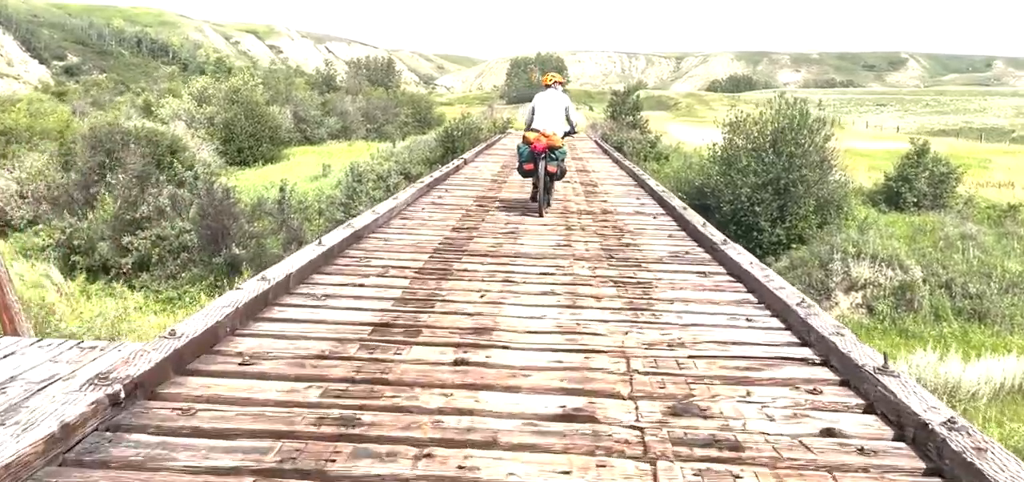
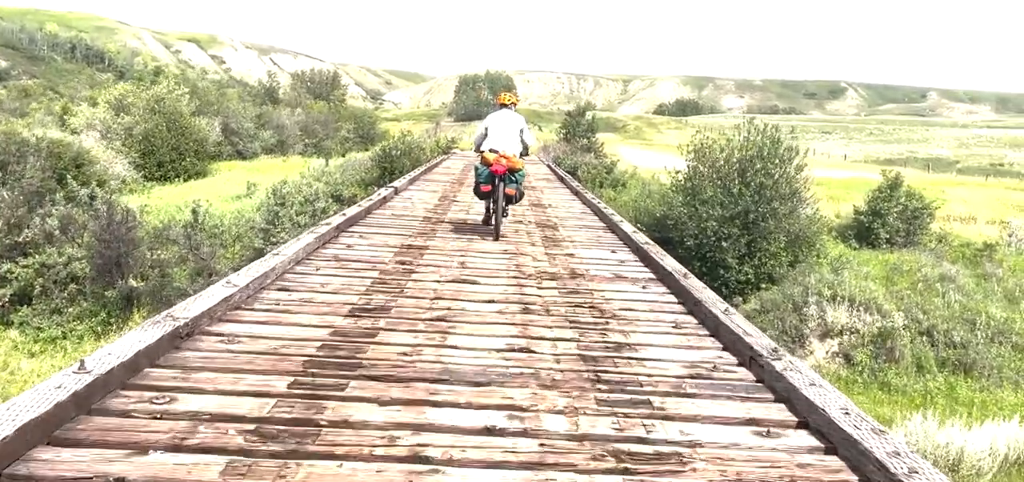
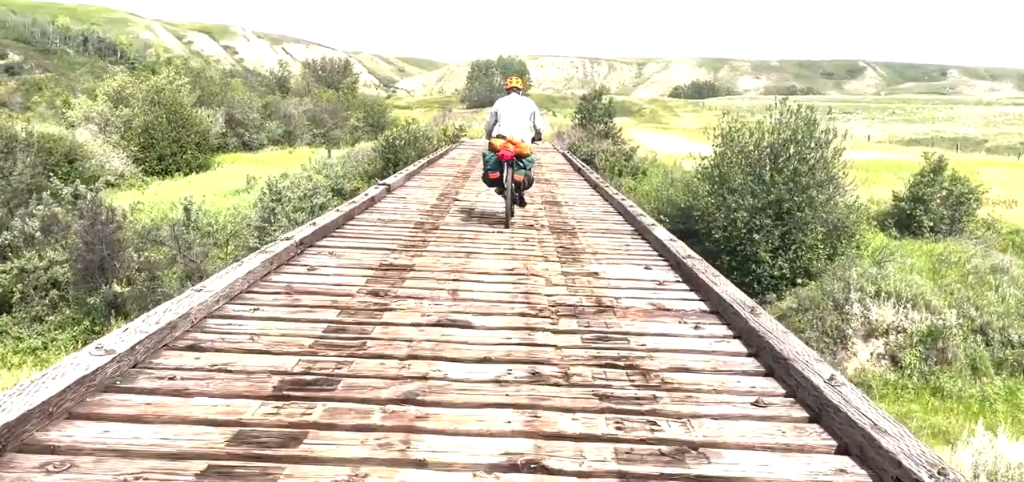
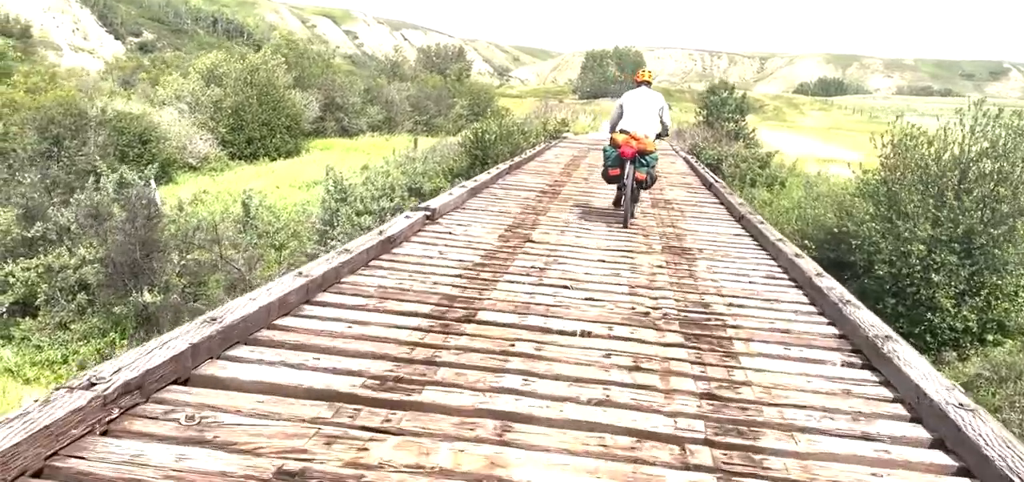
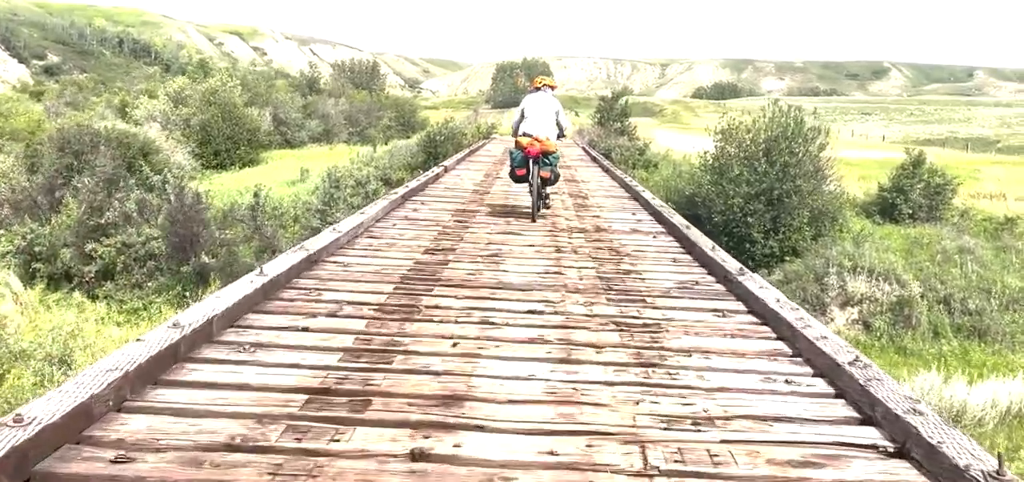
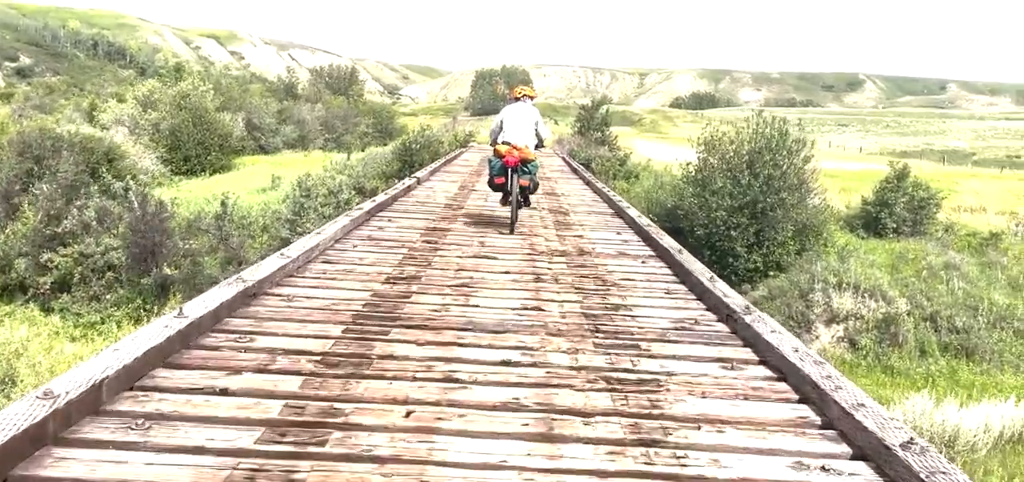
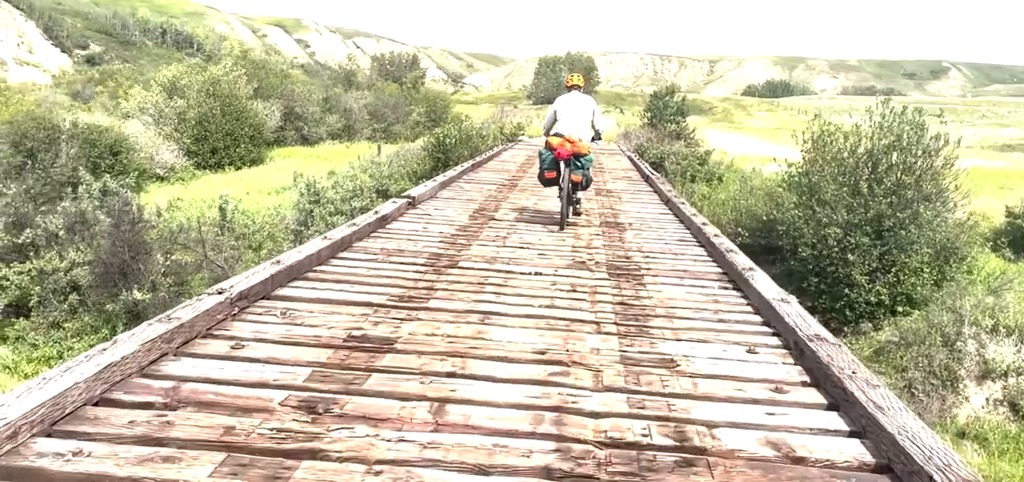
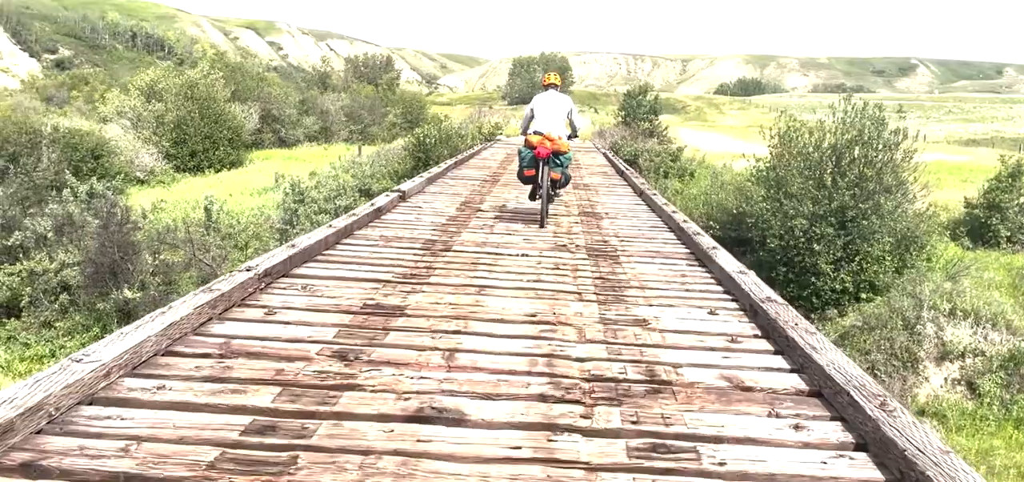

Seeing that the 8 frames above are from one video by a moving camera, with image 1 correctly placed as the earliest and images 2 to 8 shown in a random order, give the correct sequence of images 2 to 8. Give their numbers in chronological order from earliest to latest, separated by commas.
5, 6, 2, 3, 8, 7, 4
